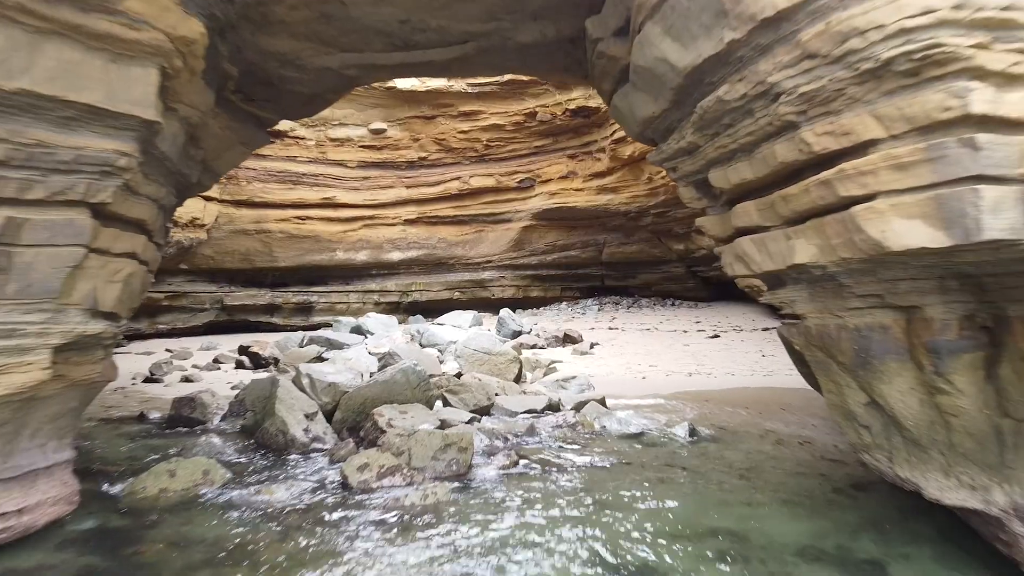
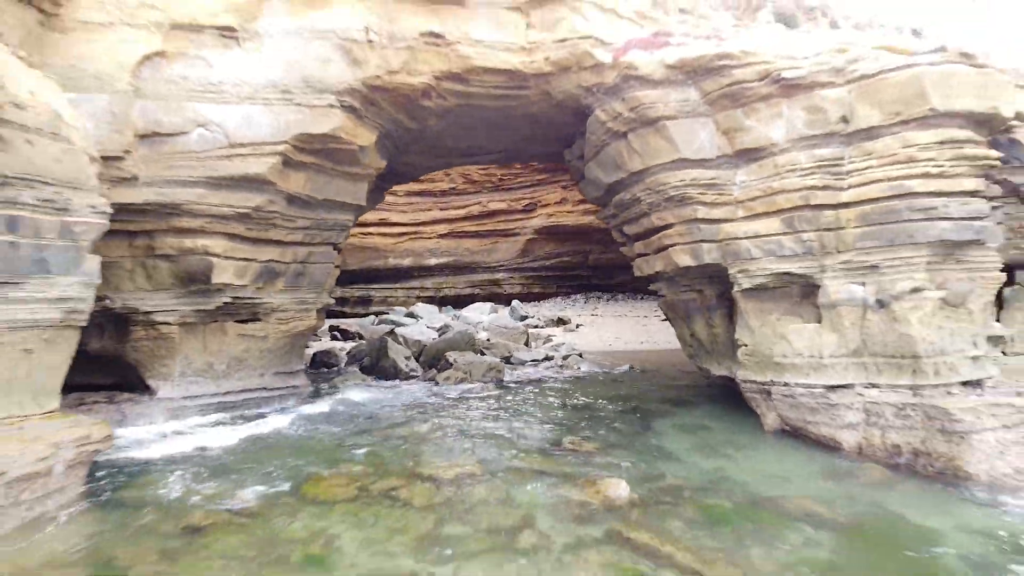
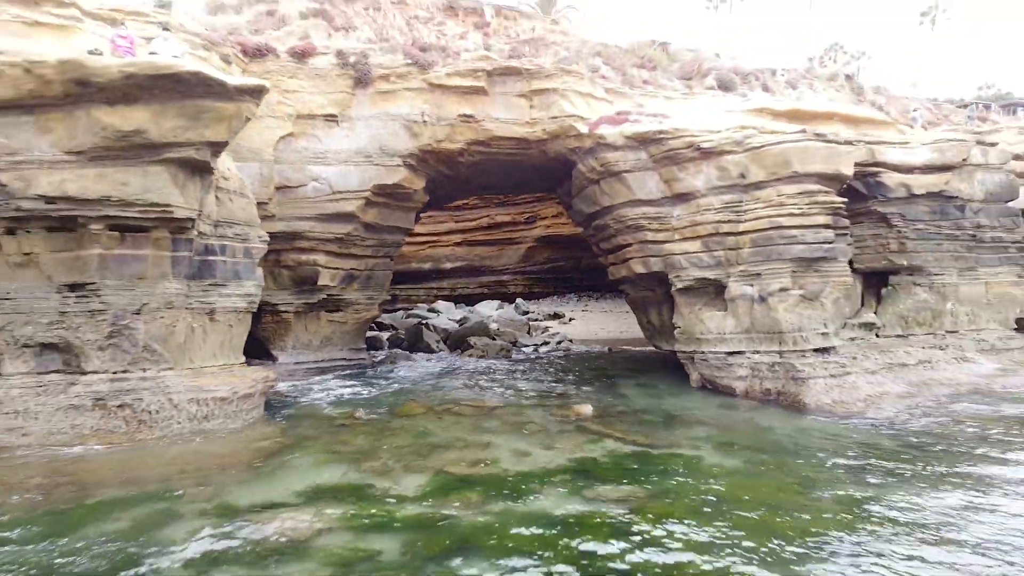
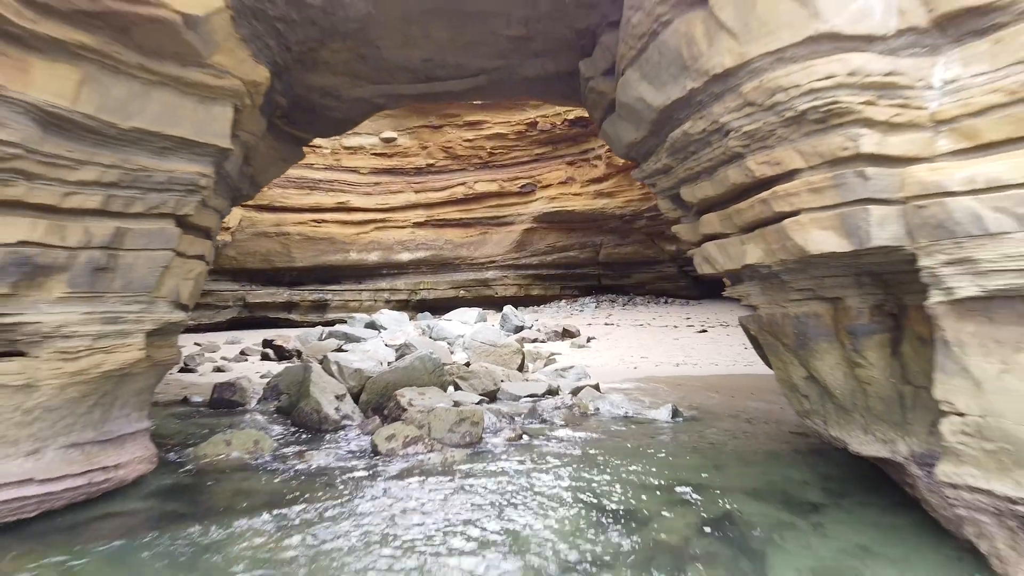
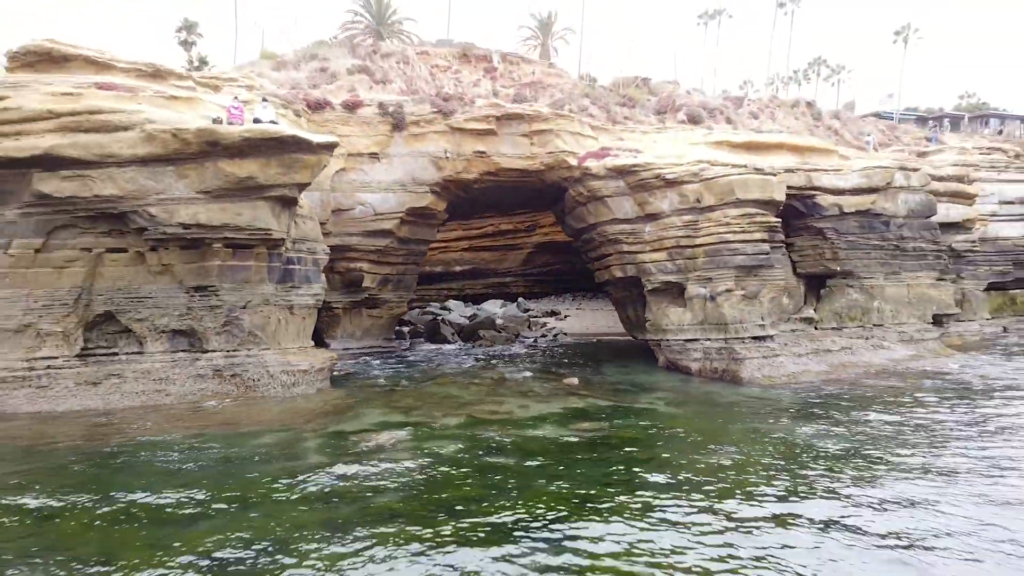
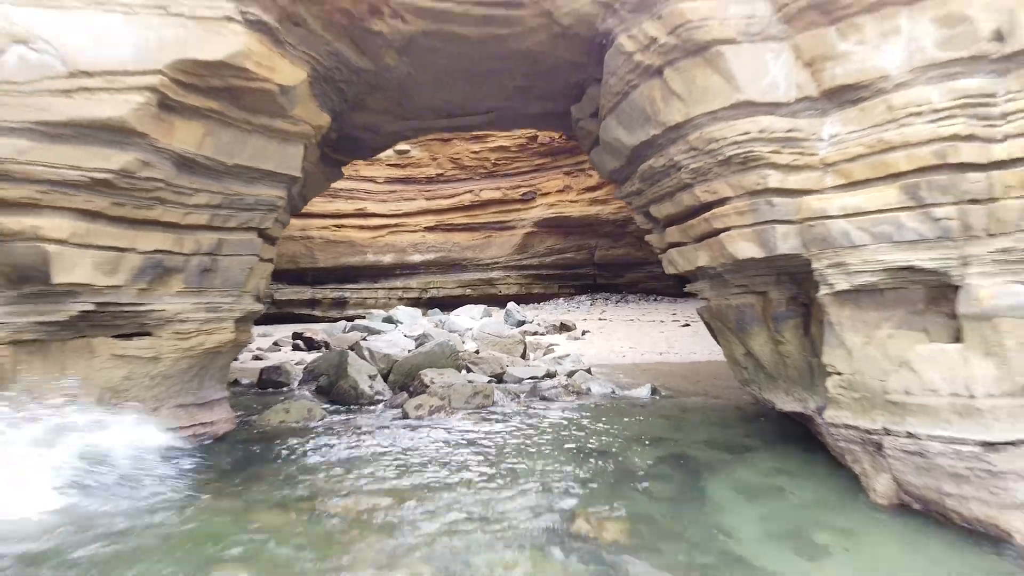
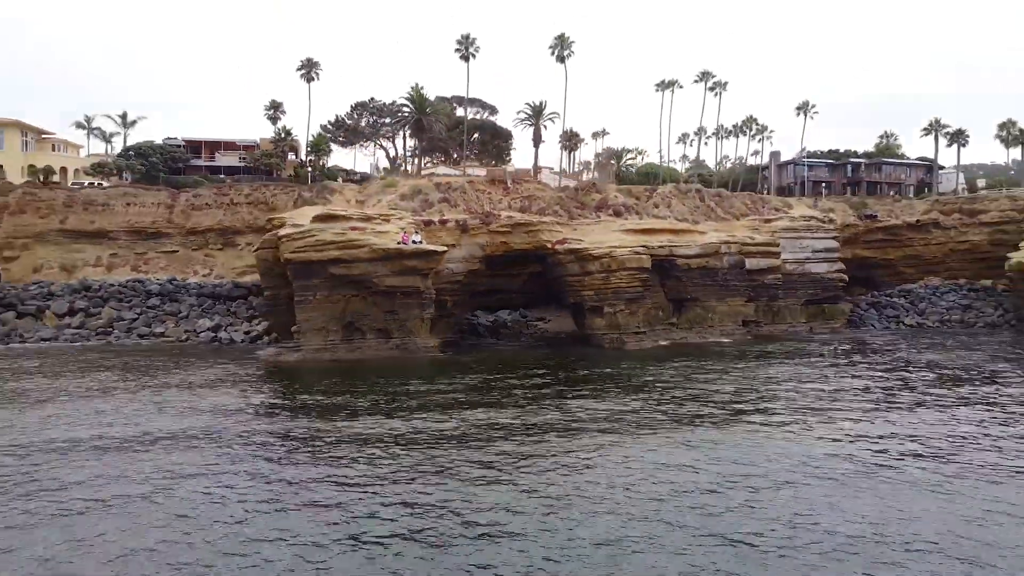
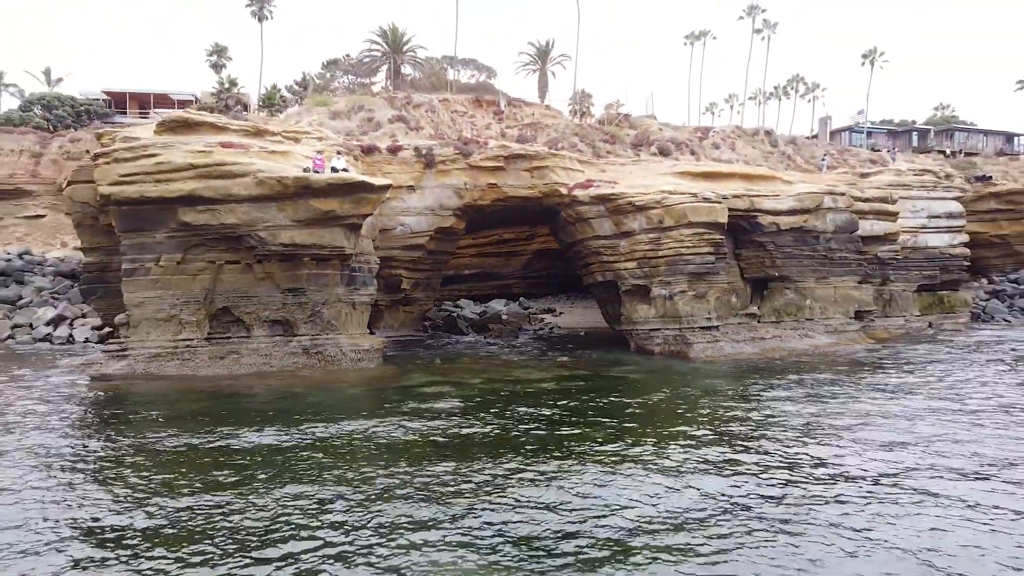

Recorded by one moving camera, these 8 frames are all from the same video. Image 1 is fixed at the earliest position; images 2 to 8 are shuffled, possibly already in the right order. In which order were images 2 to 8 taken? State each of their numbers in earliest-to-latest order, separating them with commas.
4, 6, 2, 3, 5, 8, 7
